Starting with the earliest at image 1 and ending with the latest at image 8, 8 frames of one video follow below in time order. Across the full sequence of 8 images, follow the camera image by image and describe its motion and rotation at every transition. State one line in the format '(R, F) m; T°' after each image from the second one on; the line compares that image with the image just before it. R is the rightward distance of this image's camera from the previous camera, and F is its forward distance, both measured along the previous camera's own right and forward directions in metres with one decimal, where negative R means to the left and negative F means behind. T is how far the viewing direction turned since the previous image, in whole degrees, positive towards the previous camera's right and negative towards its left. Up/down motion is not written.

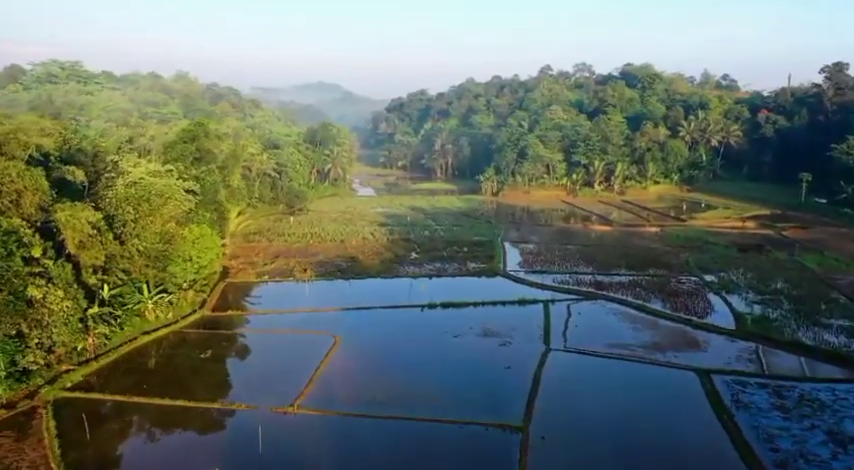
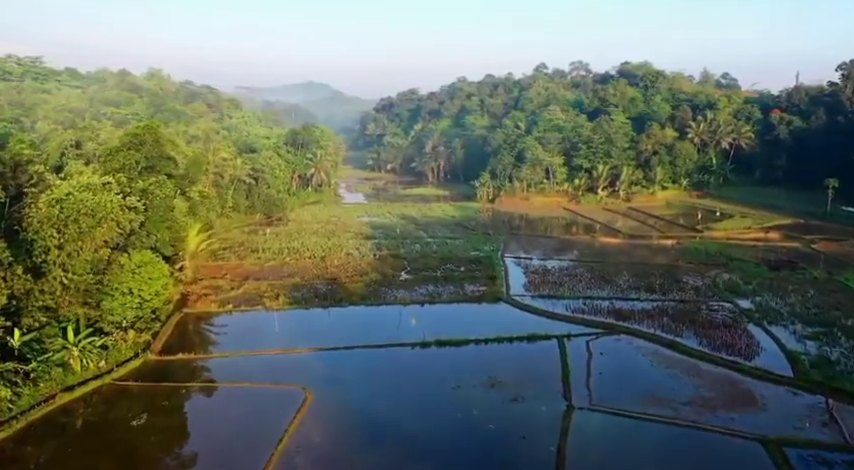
(0.0, +3.7) m; +1°
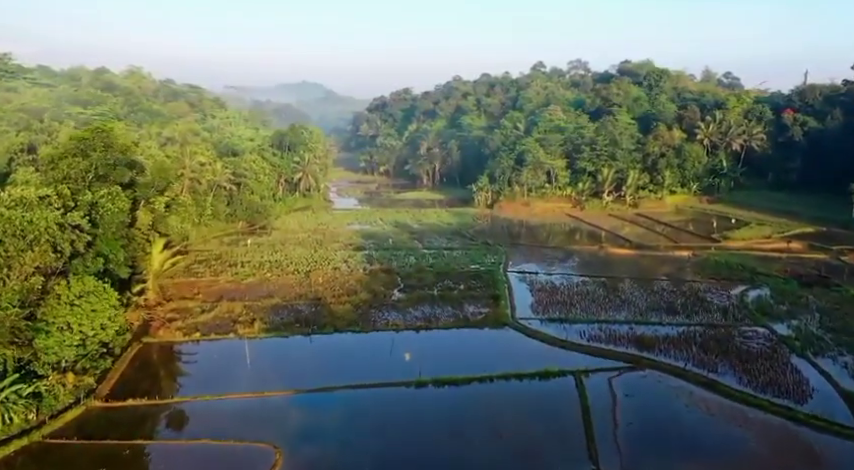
(0.0, +2.7) m; +1°
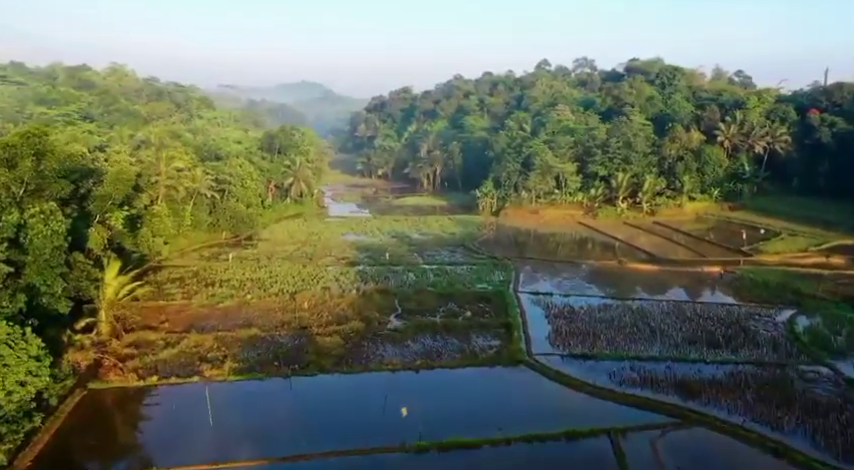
(0.0, +3.1) m; 0°
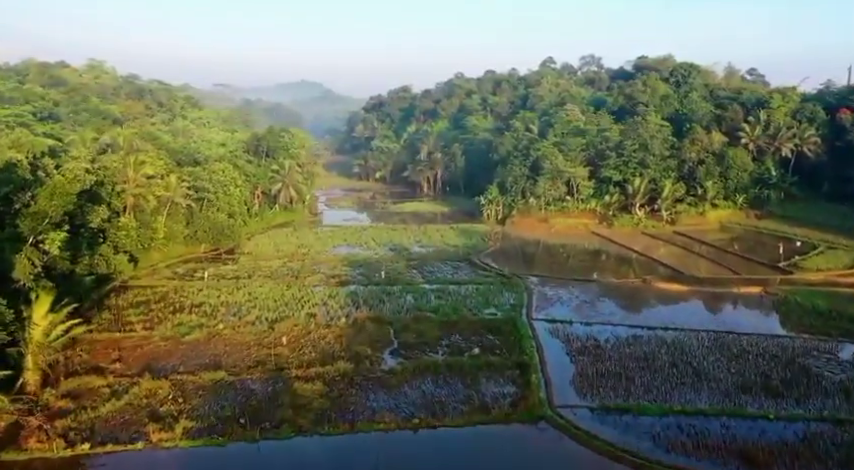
(0.0, +3.2) m; 0°
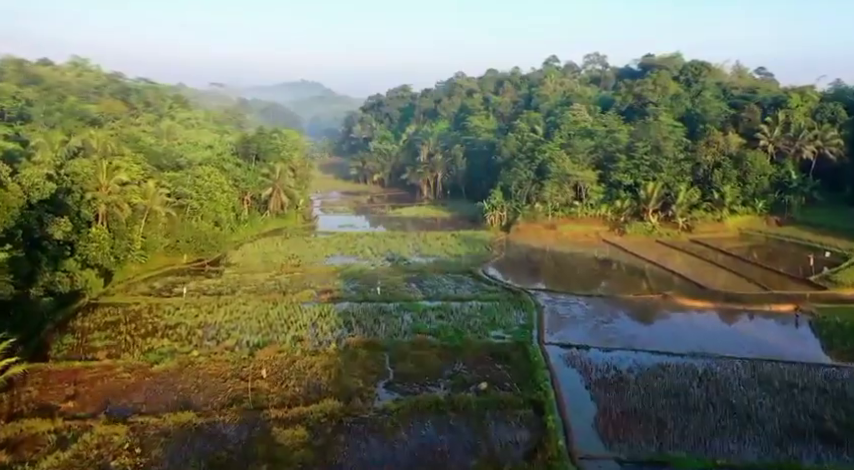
(0.0, +2.2) m; 0°
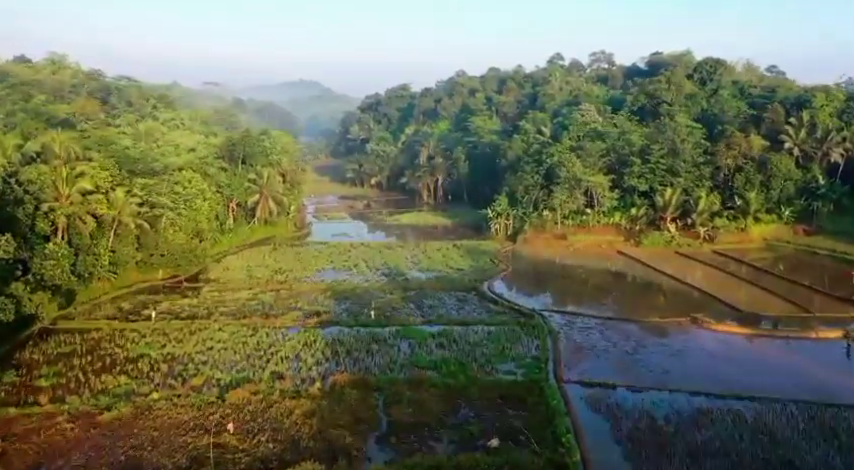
(0.0, +2.6) m; 0°
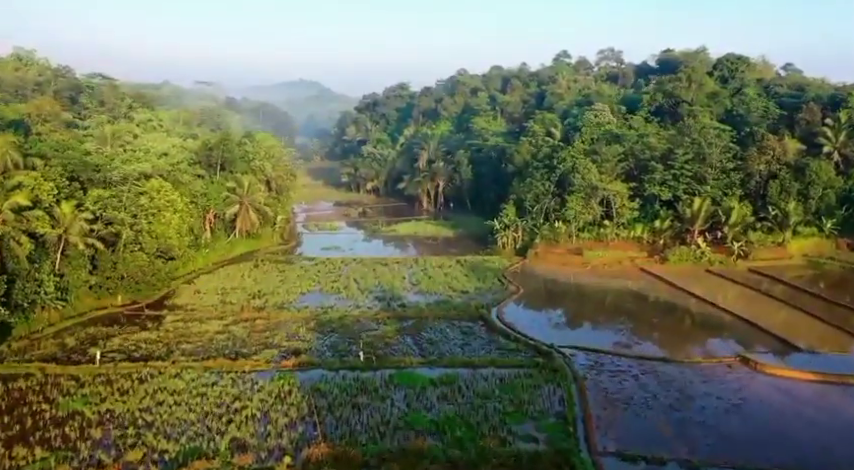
(0.0, +3.4) m; 0°
